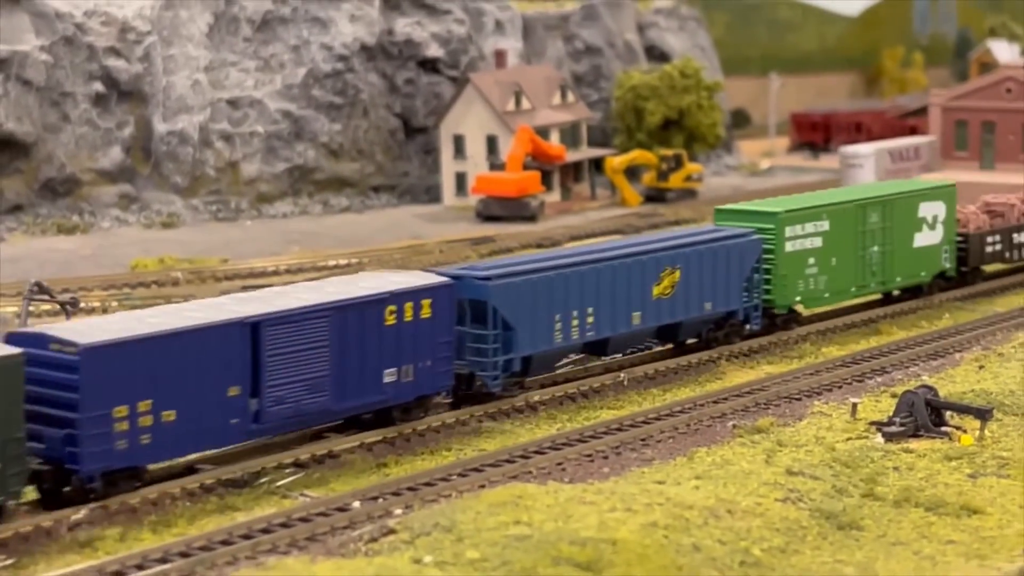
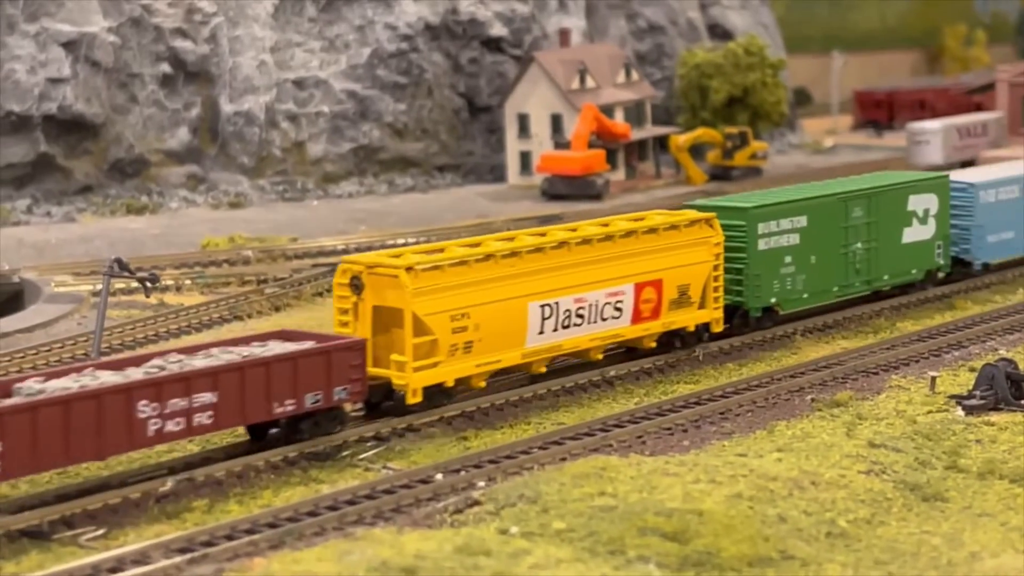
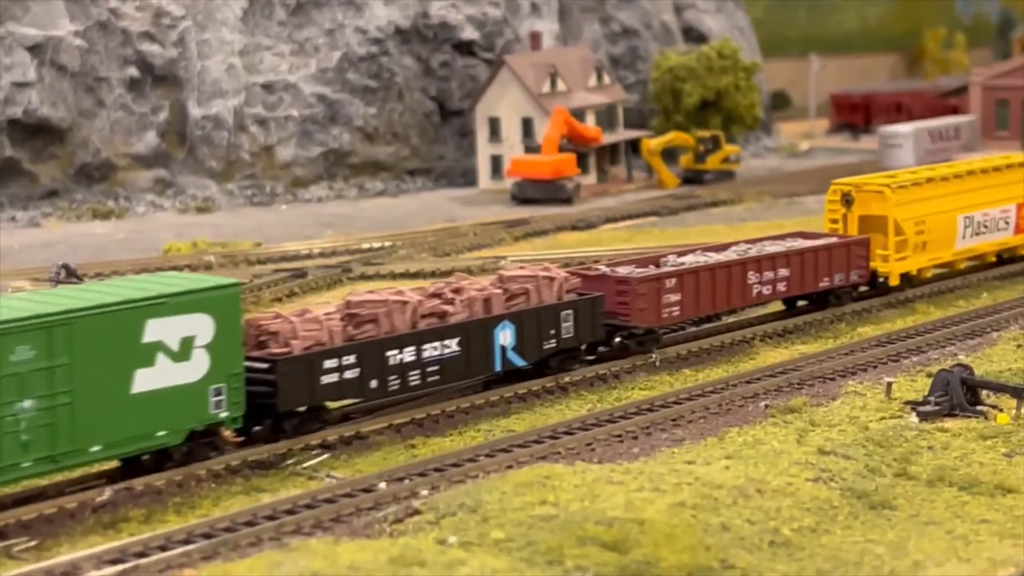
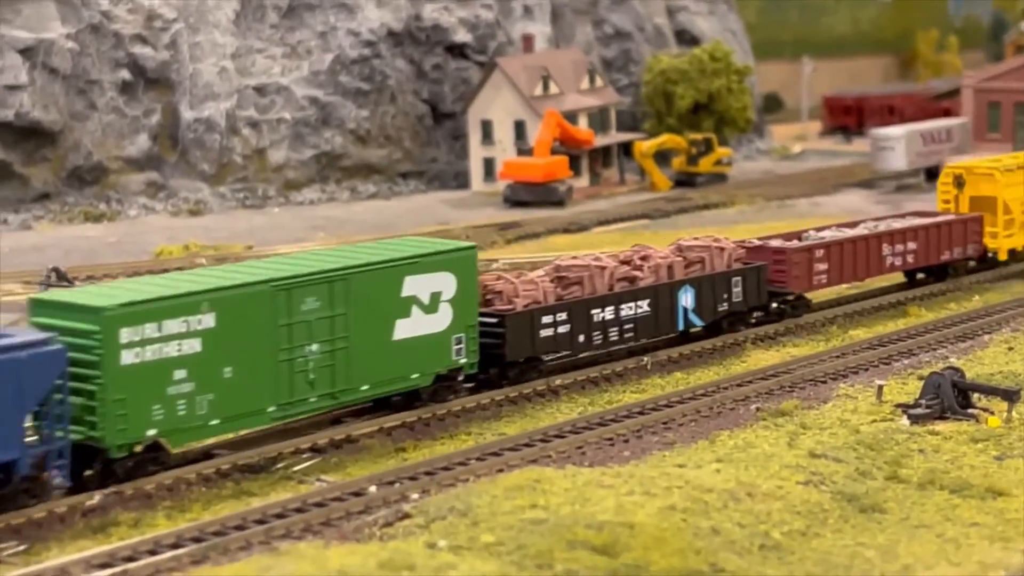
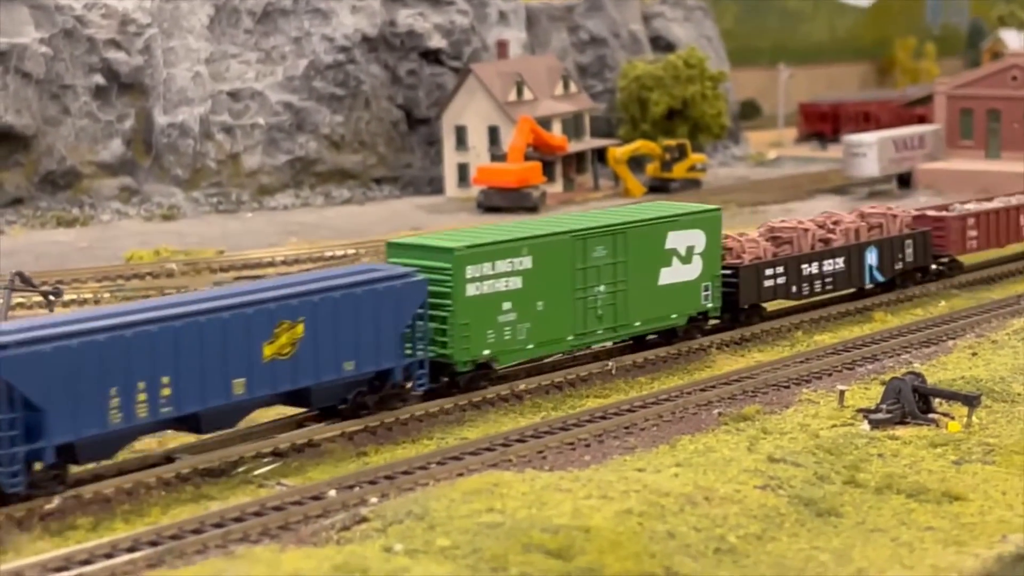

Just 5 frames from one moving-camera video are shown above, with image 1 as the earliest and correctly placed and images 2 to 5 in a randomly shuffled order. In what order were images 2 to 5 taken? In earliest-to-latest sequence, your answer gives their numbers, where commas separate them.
5, 4, 3, 2
